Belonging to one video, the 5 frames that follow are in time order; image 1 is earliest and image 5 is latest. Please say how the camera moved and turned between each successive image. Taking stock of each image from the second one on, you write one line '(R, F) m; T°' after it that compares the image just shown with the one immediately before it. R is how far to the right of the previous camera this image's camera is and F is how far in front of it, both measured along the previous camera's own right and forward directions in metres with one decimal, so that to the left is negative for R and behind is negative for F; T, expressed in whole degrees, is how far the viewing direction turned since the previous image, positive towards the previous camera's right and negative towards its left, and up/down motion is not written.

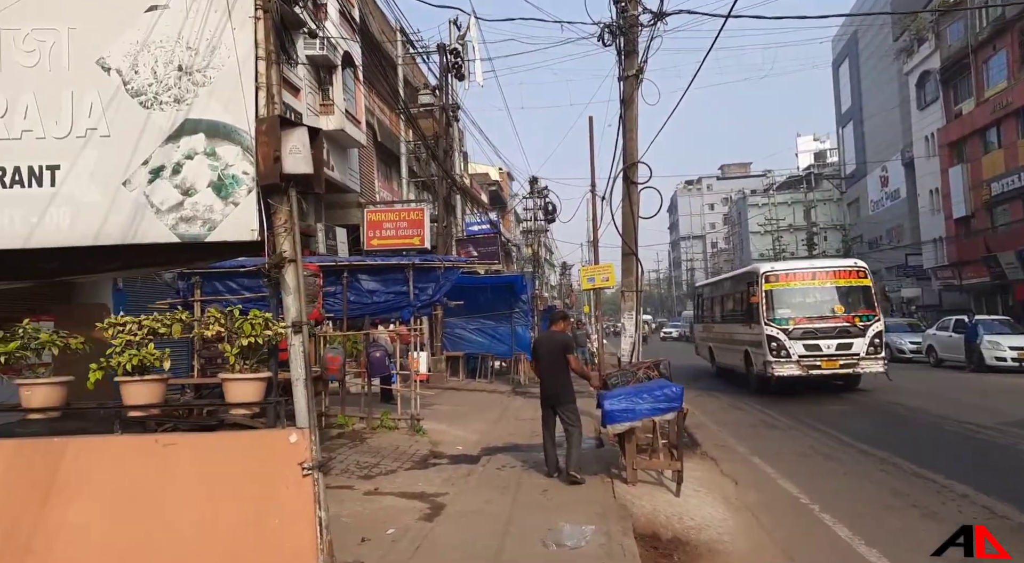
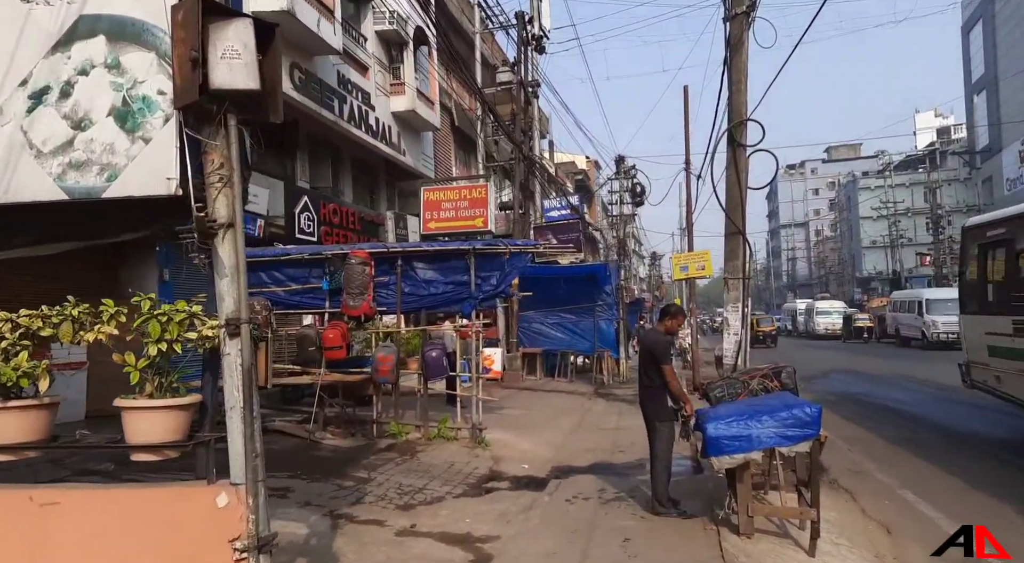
(+0.1, +1.6) m; -7°
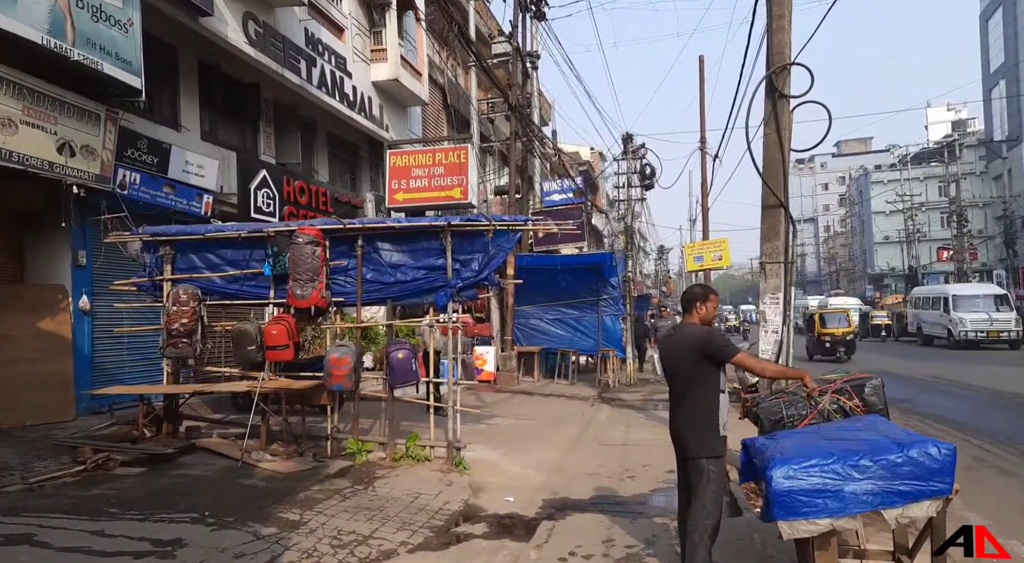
(+0.2, +1.7) m; 0°
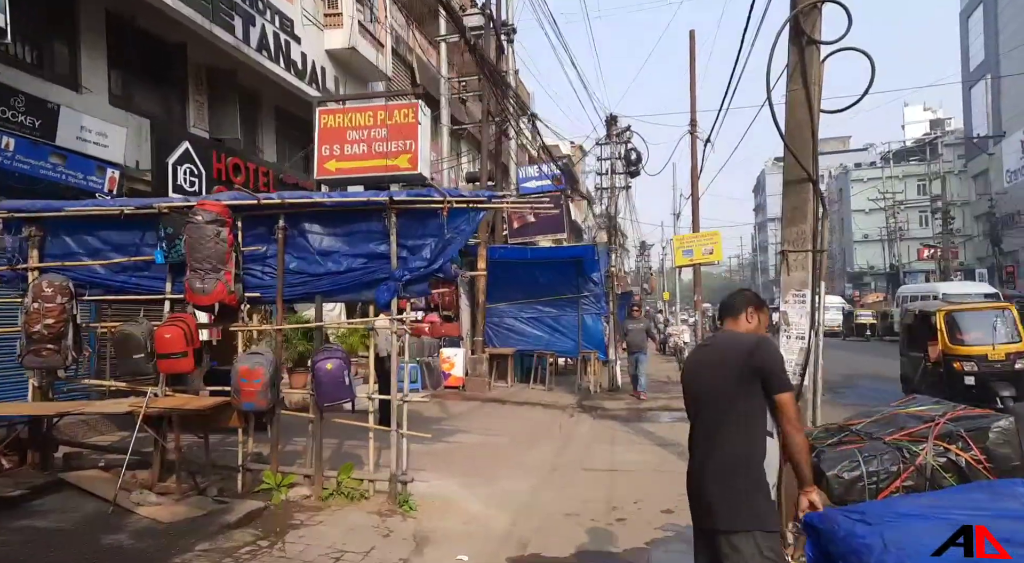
(+0.2, +1.5) m; +2°
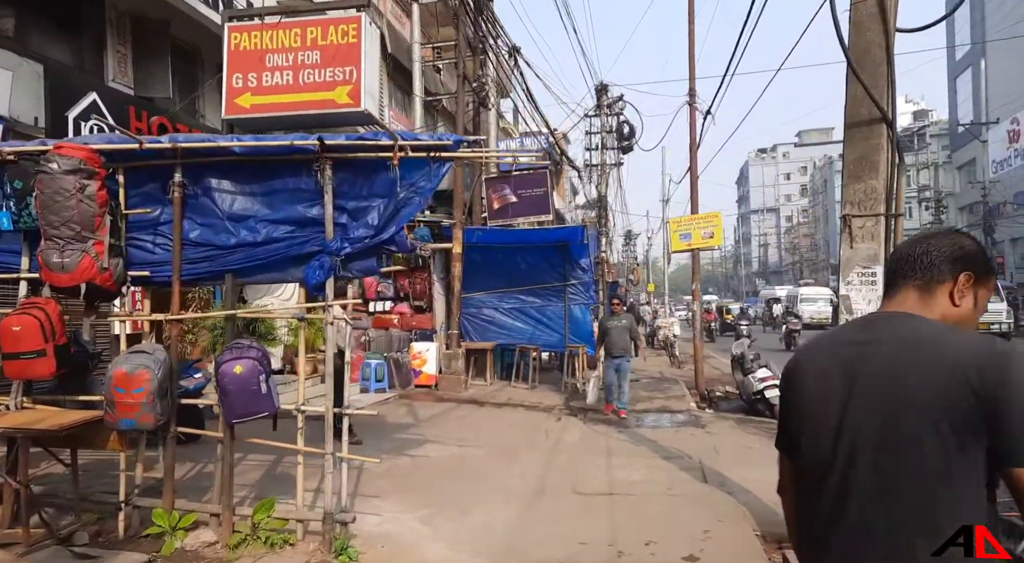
(0.0, +1.5) m; +1°
